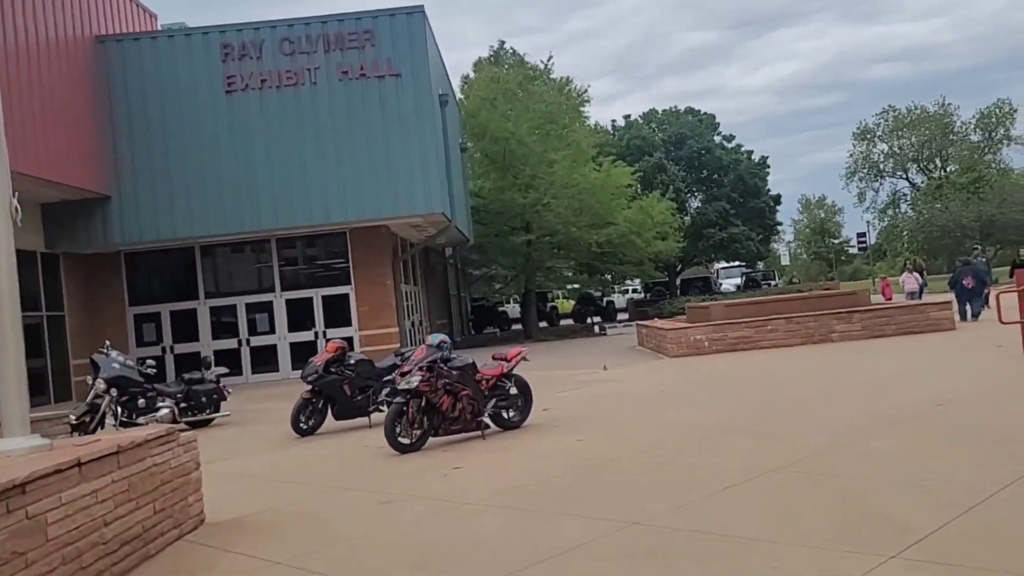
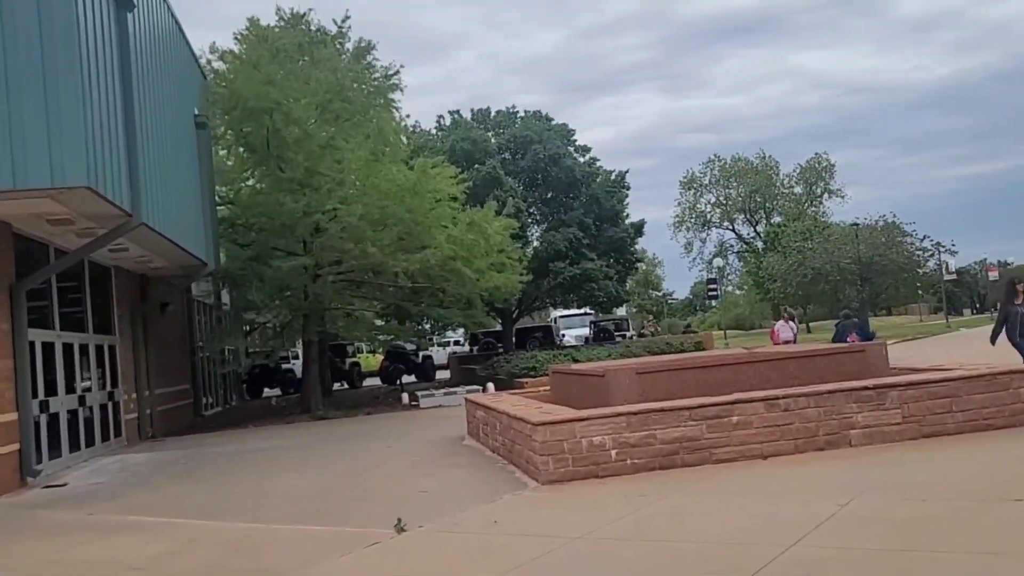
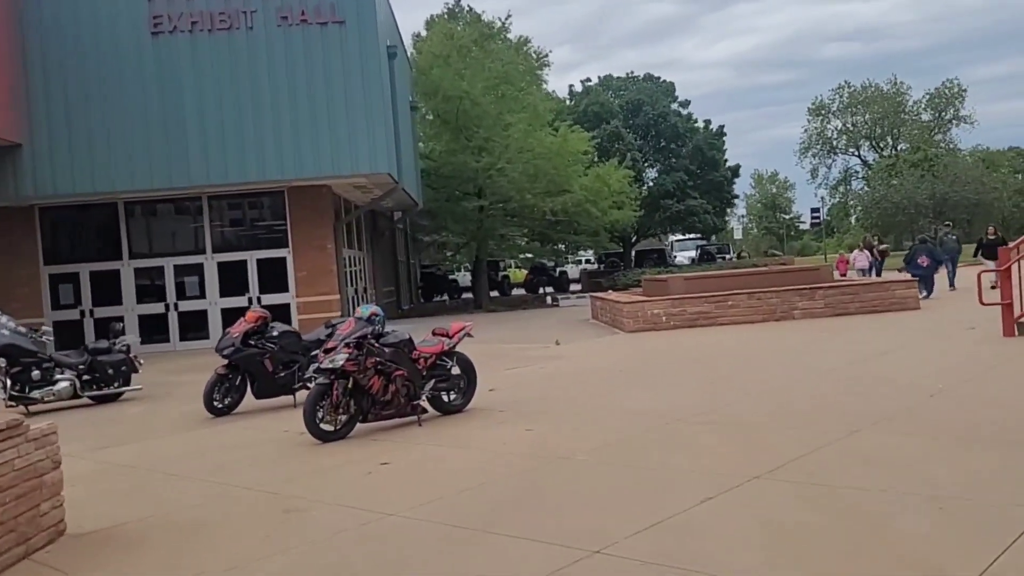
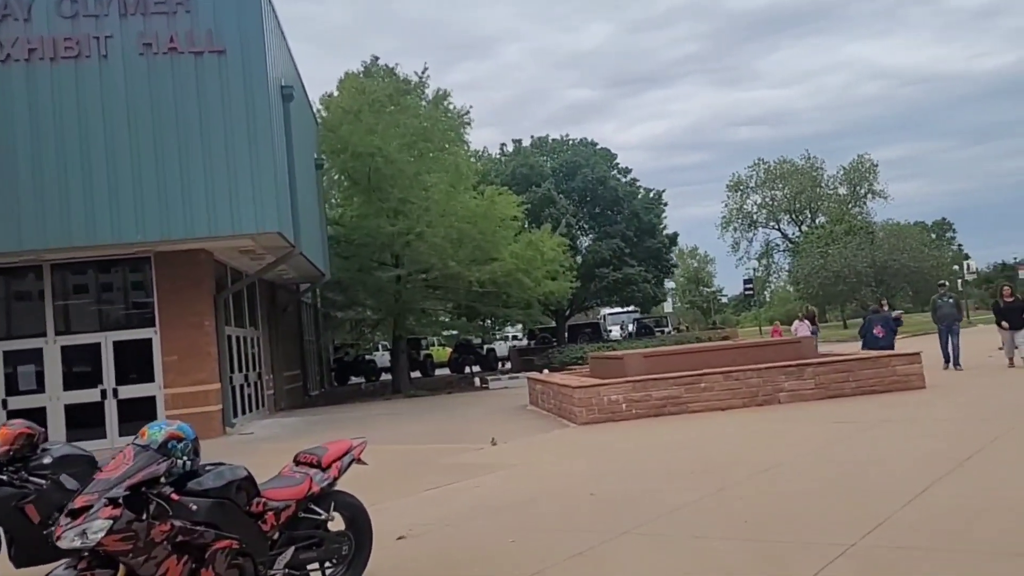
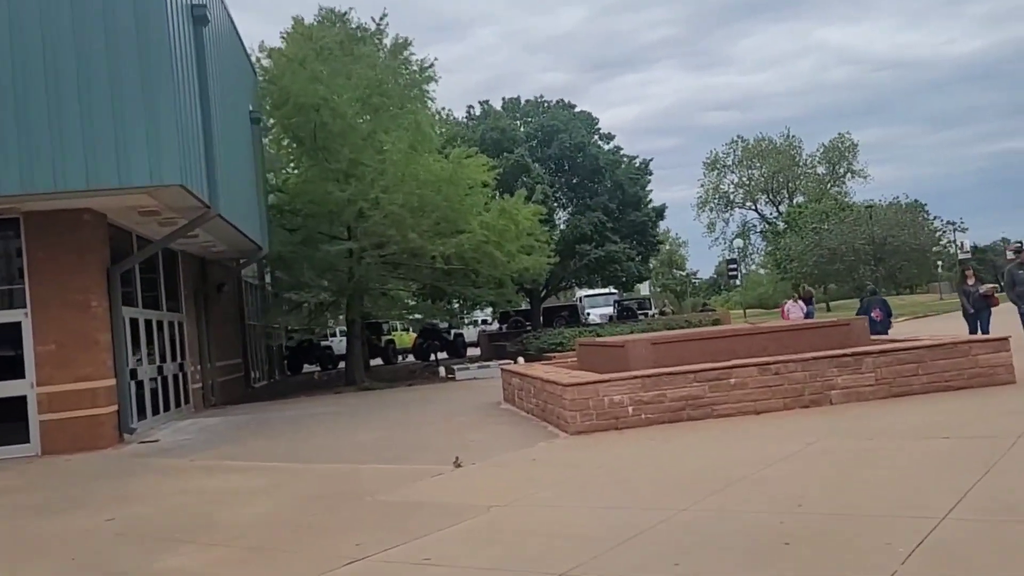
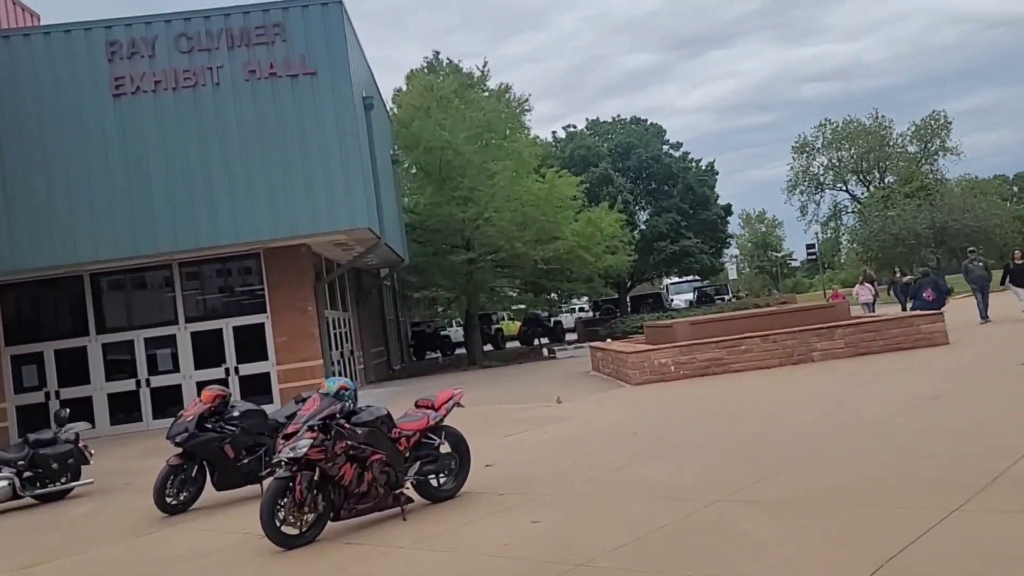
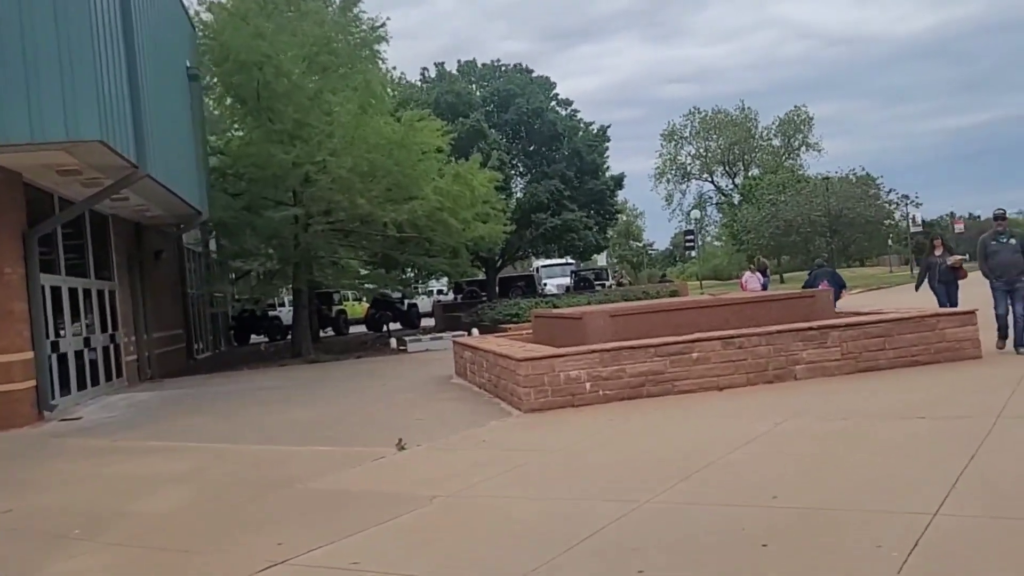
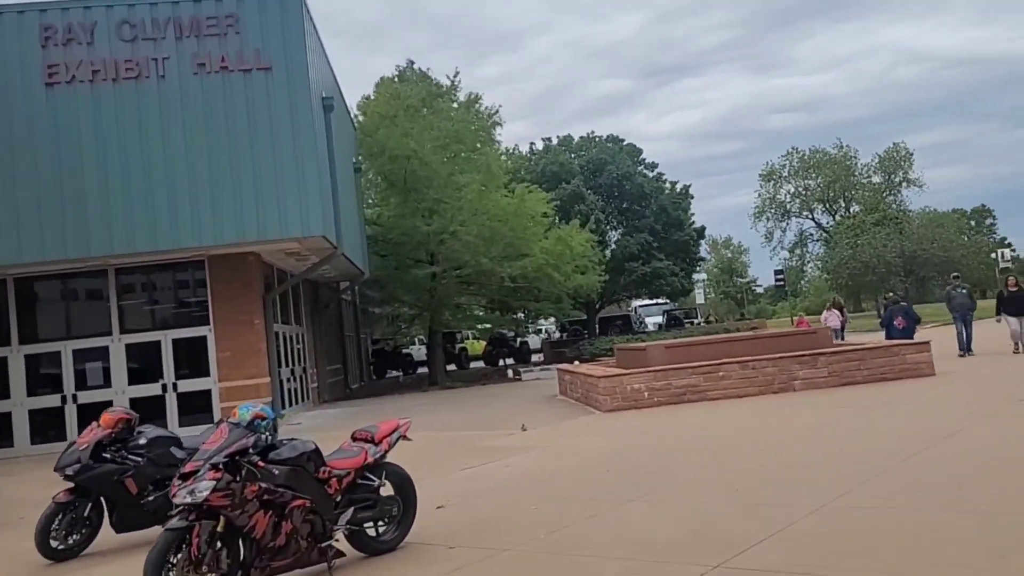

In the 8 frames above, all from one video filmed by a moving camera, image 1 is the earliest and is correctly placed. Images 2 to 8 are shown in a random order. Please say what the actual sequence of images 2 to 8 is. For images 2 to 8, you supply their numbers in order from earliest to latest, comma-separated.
3, 6, 8, 4, 5, 7, 2
